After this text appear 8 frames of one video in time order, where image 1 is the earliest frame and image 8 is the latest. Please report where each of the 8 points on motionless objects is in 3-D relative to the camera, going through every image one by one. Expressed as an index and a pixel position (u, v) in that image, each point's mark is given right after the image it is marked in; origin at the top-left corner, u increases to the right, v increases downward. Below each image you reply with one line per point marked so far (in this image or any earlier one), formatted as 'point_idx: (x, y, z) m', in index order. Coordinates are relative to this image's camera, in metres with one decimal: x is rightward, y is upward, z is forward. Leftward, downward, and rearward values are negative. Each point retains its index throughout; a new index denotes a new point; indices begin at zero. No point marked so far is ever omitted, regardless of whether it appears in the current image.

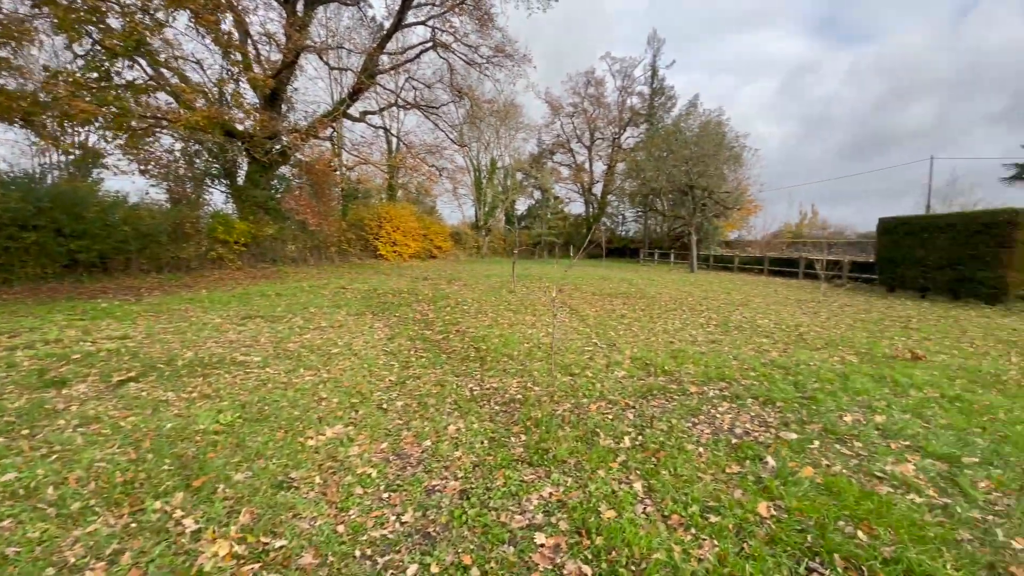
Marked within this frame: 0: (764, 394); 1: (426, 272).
0: (+2.1, -0.9, +4.0) m
1: (-3.3, +0.7, +17.9) m
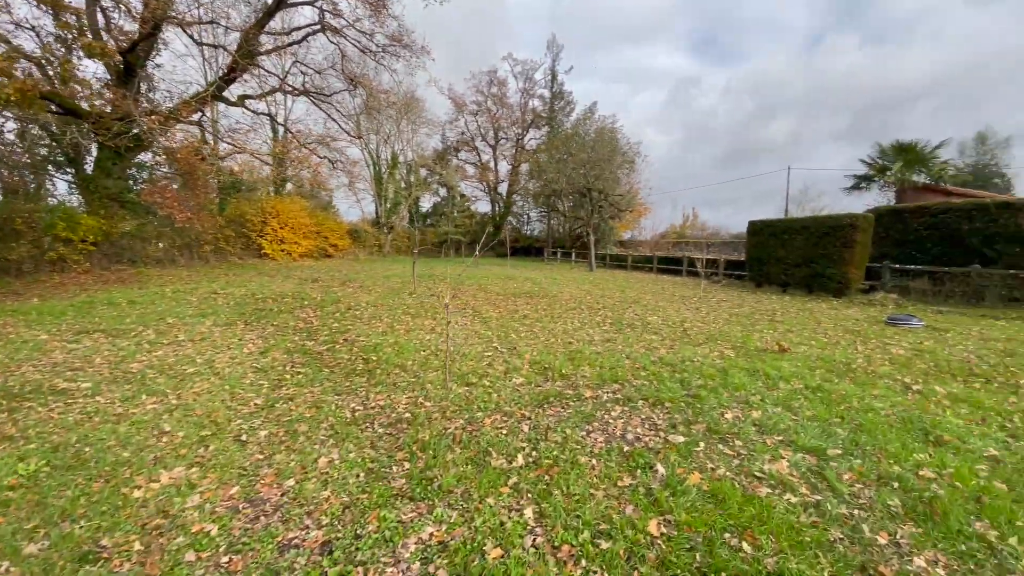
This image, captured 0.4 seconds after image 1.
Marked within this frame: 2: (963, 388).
0: (+1.2, -0.9, +4.0) m
1: (-6.8, +0.6, +16.6) m
2: (+4.2, -0.9, +4.4) m
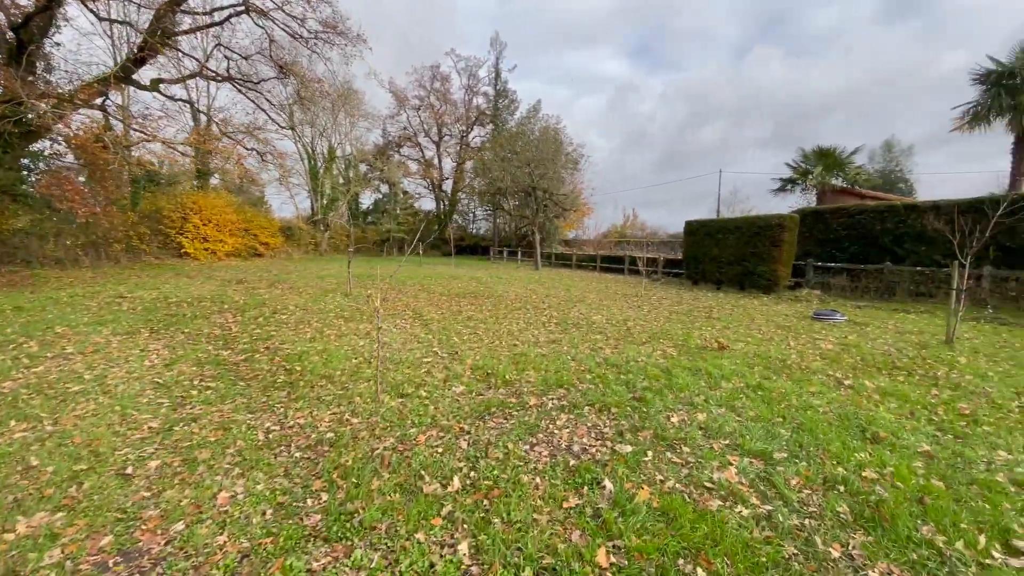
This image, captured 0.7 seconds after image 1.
0: (+0.7, -0.9, +3.8) m
1: (-8.7, +0.5, +15.4) m
2: (+3.7, -0.9, +4.6) m
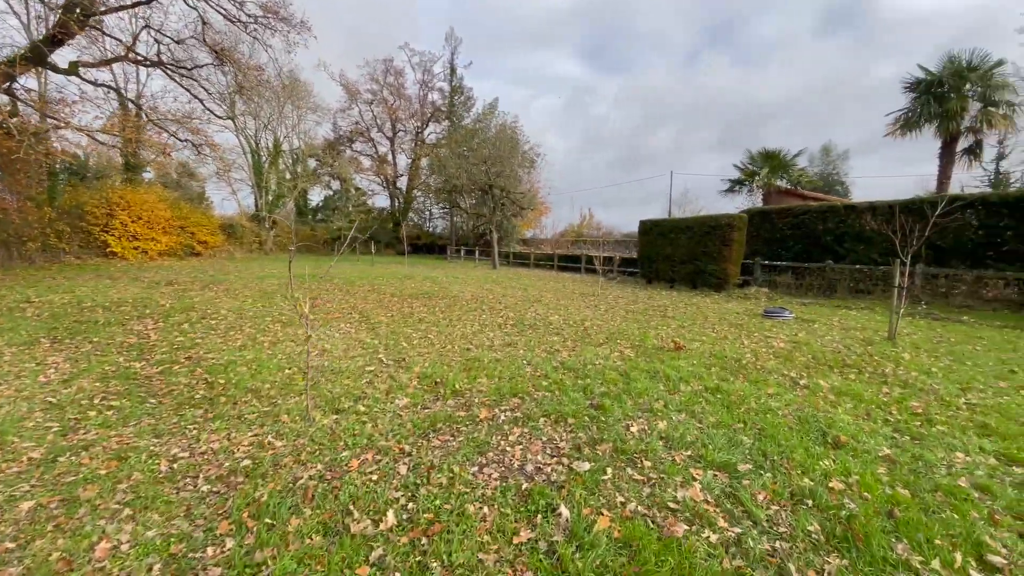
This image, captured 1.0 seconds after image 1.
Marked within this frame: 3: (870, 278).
0: (+0.3, -0.9, +3.5) m
1: (-10.1, +0.4, +14.3) m
2: (+3.2, -0.9, +4.6) m
3: (+8.5, +0.3, +11.3) m
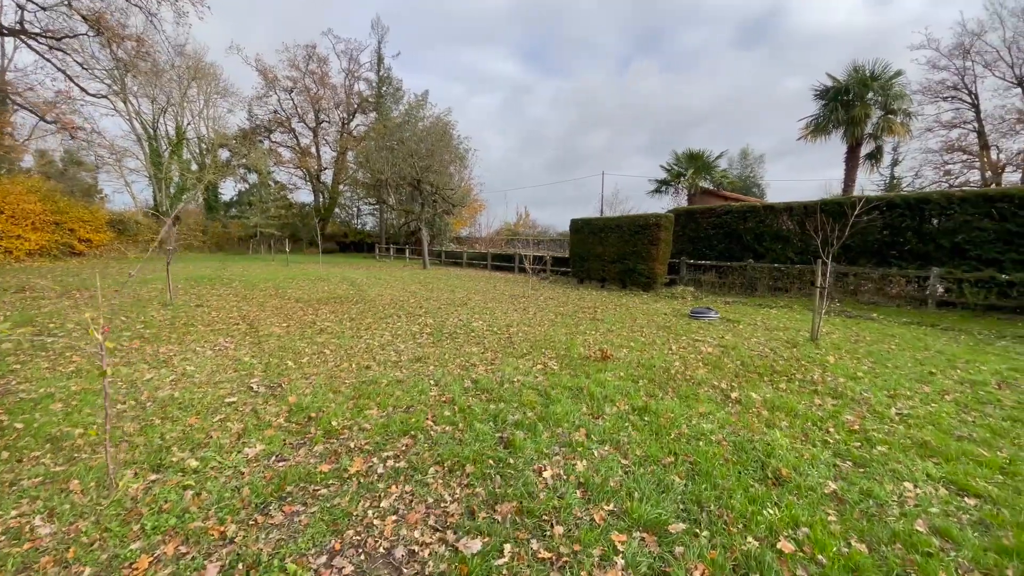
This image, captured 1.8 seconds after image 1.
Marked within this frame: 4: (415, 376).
0: (-0.4, -1.0, +2.9) m
1: (-12.1, +0.3, +12.1) m
2: (+2.4, -0.9, +4.3) m
3: (+6.8, +0.3, +11.6) m
4: (-0.9, -0.8, +4.4) m
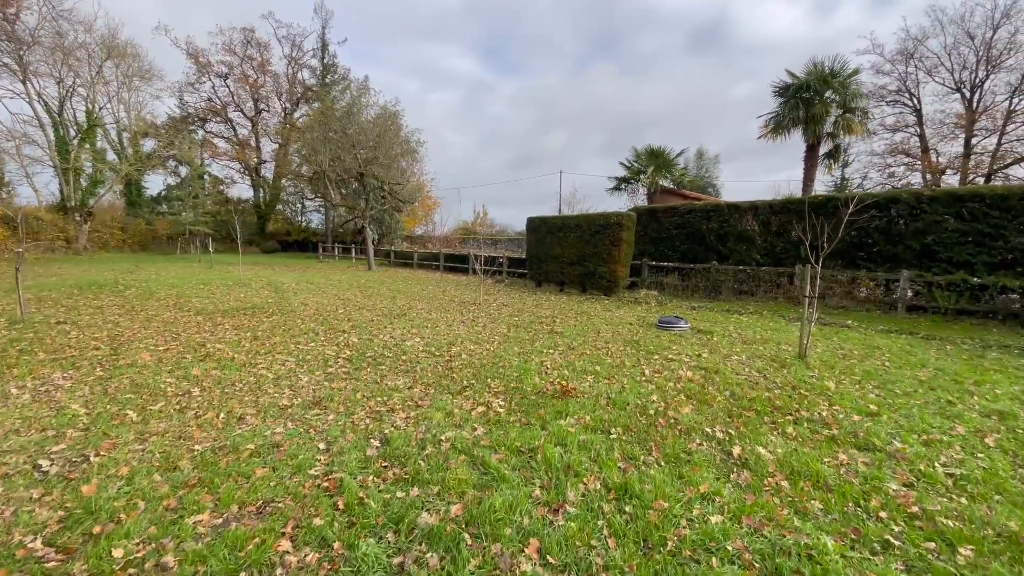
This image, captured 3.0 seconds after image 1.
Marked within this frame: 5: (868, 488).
0: (-0.7, -1.1, +1.6) m
1: (-13.3, +0.1, +9.9) m
2: (+1.9, -1.1, +3.3) m
3: (+5.6, +0.2, +10.9) m
4: (-1.4, -1.0, +3.2) m
5: (+2.0, -1.1, +2.7) m
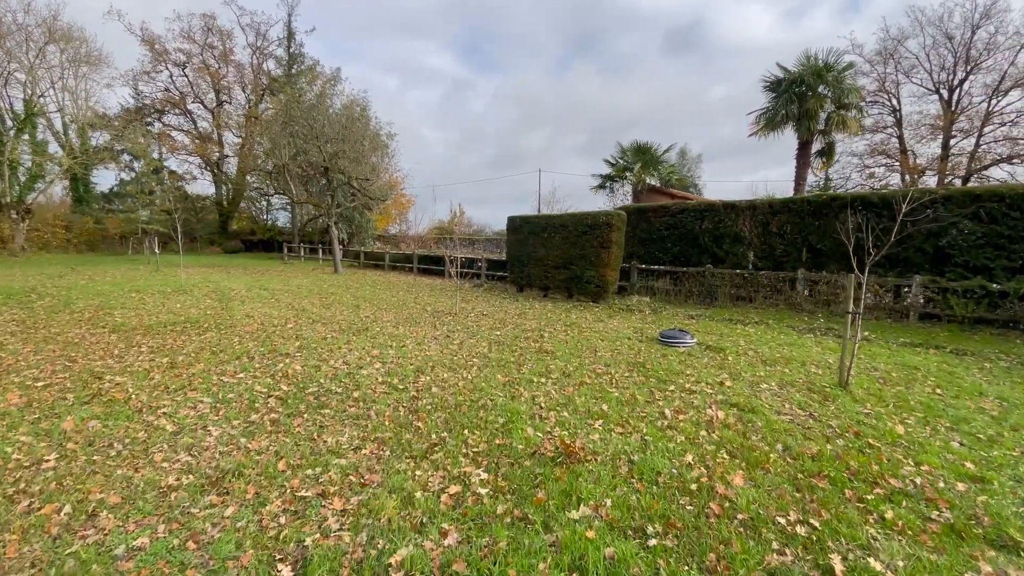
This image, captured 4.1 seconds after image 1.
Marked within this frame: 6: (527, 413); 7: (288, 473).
0: (-0.7, -1.3, +0.5) m
1: (-13.6, -0.1, +8.2) m
2: (+1.8, -1.2, +2.3) m
3: (+5.2, +0.1, +10.1) m
4: (-1.4, -1.1, +2.0) m
5: (+2.0, -1.3, +1.7) m
6: (+0.1, -1.0, +3.8) m
7: (-1.3, -1.1, +2.8) m
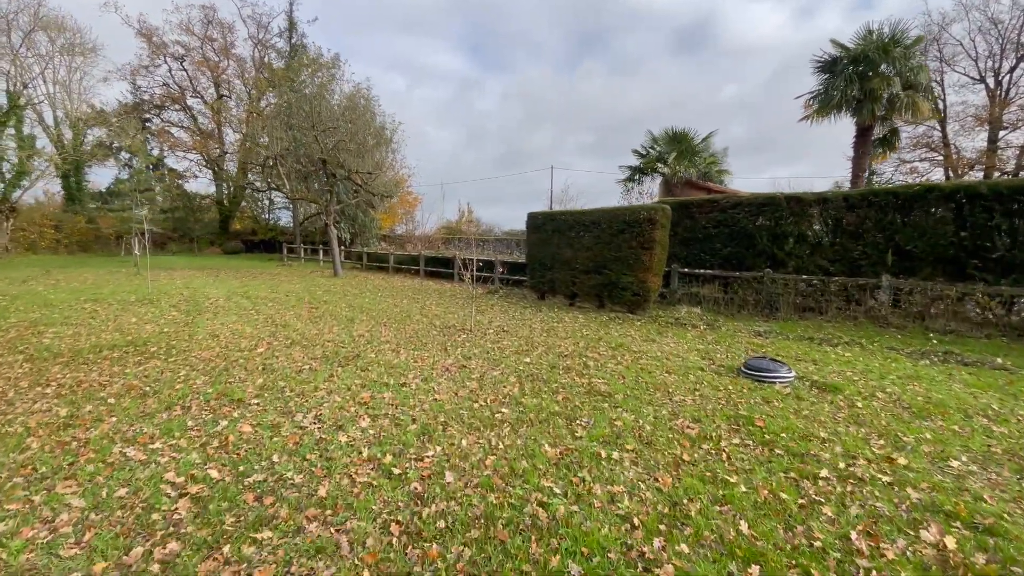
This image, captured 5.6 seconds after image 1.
0: (-0.4, -1.4, -1.0) m
1: (-13.2, -0.3, +6.8) m
2: (+2.1, -1.4, +0.7) m
3: (+5.6, -0.1, +8.5) m
4: (-1.1, -1.3, +0.5) m
5: (+2.3, -1.4, +0.1) m
6: (+0.5, -1.2, +2.2) m
7: (-1.0, -1.2, +1.3) m
